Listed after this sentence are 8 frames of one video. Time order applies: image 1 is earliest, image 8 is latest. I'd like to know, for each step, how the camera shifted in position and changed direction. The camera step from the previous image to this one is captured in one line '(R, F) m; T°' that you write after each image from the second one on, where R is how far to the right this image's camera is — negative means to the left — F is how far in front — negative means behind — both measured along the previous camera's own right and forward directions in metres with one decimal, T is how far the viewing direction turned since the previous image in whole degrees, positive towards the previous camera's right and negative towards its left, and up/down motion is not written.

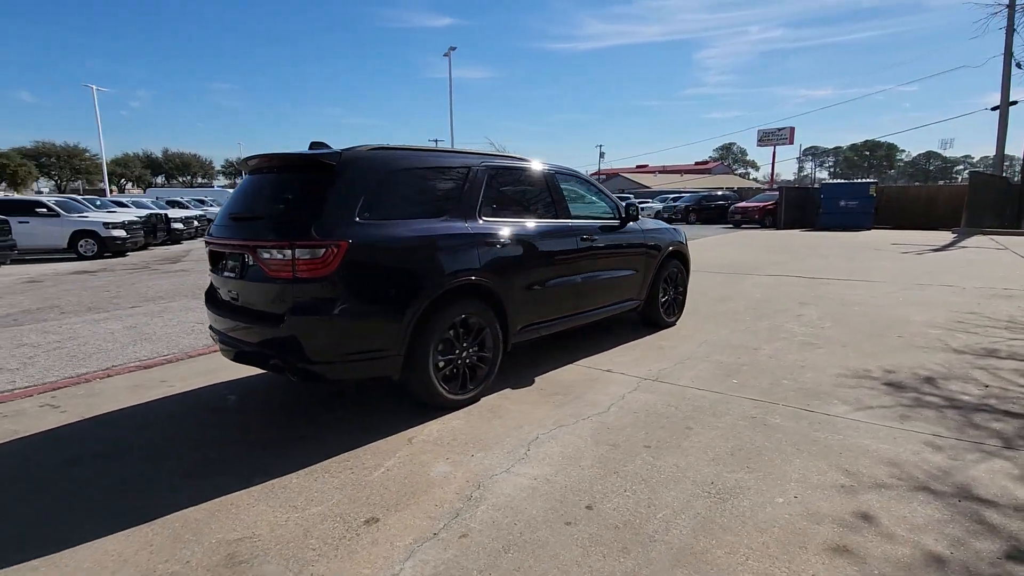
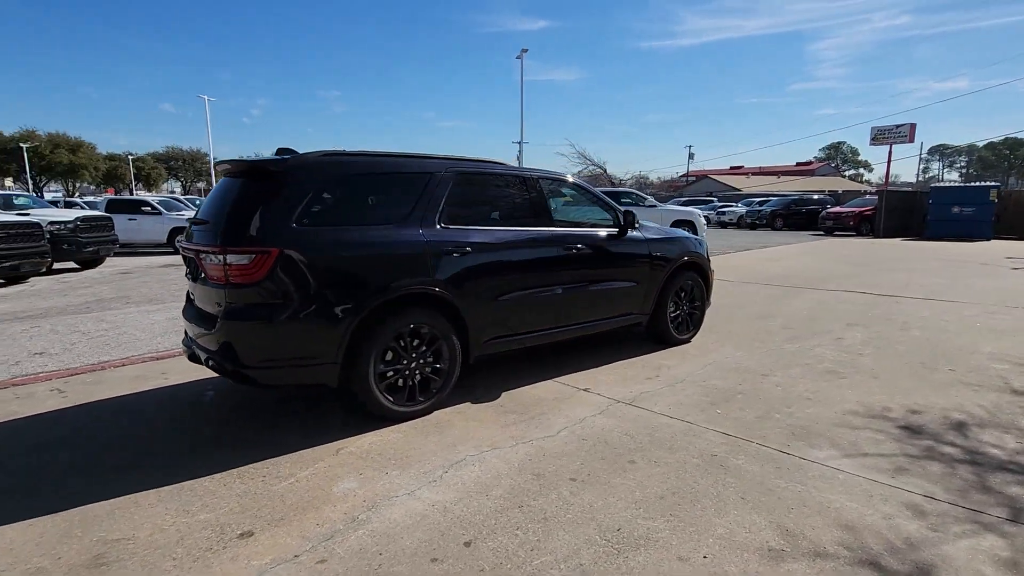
(+1.0, +0.3) m; -9°
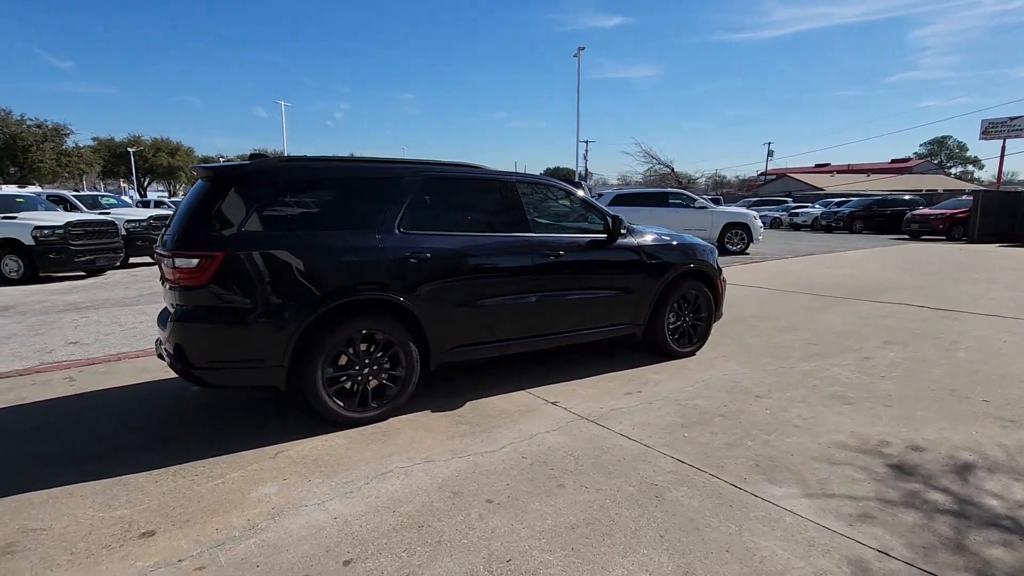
(+0.8, +0.2) m; -7°
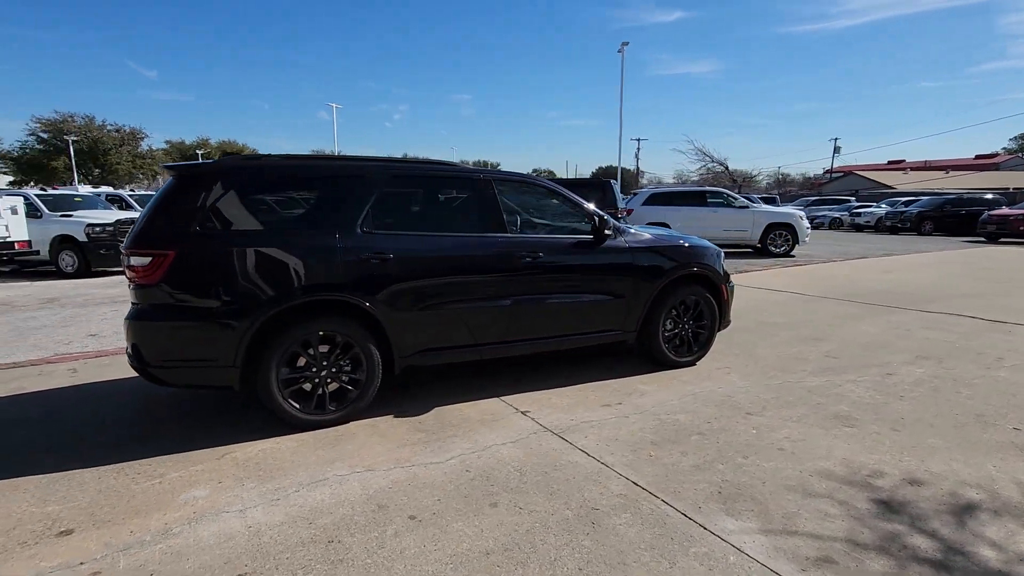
(+0.6, +0.2) m; -5°
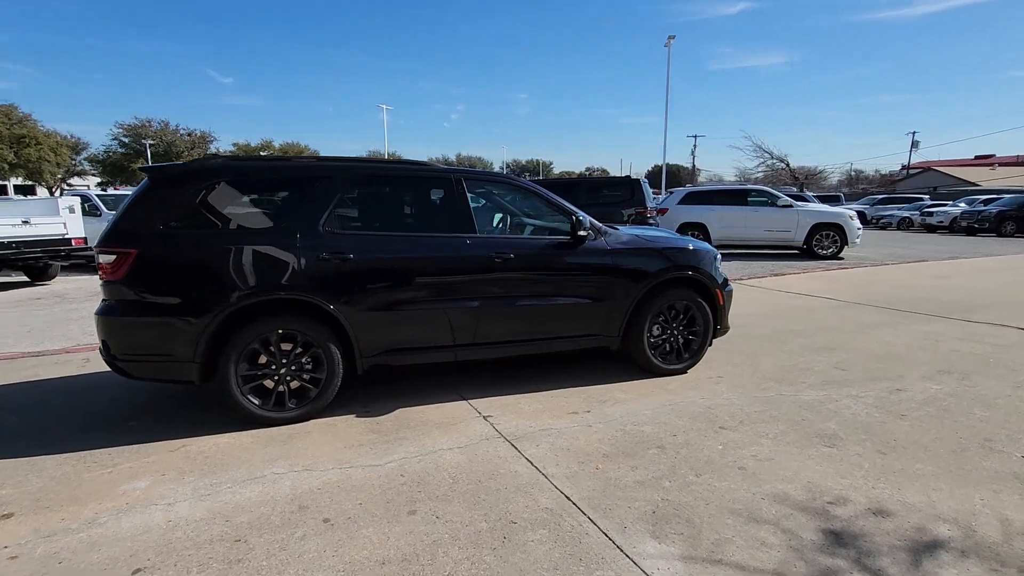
(+0.7, +0.1) m; -6°
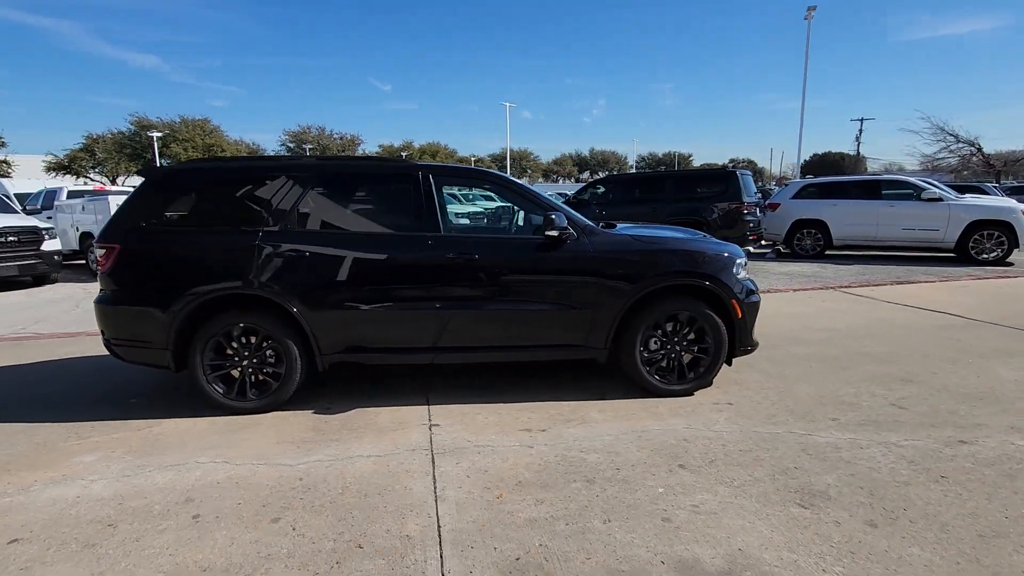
(+1.3, +0.5) m; -14°
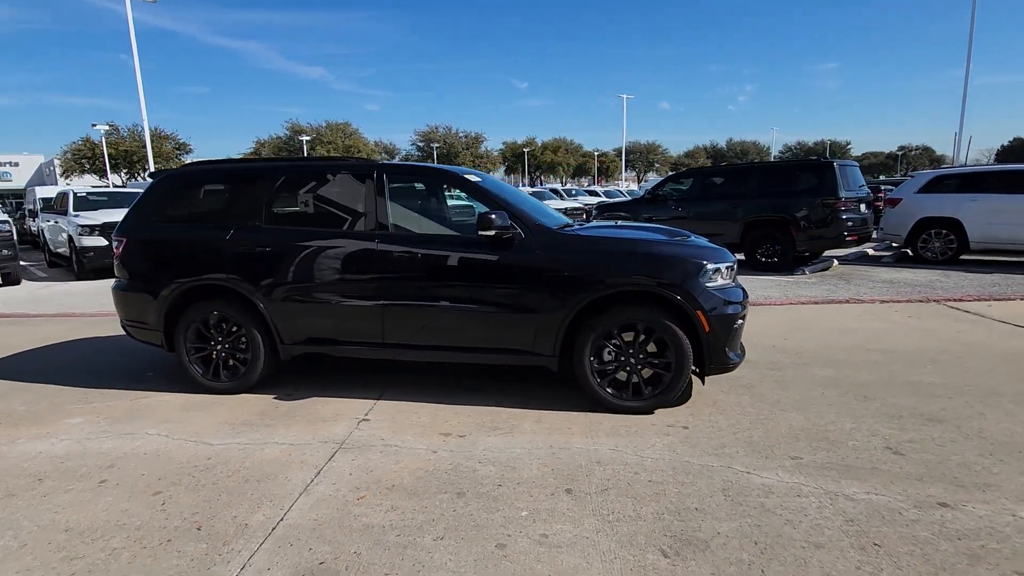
(+1.4, +0.3) m; -14°
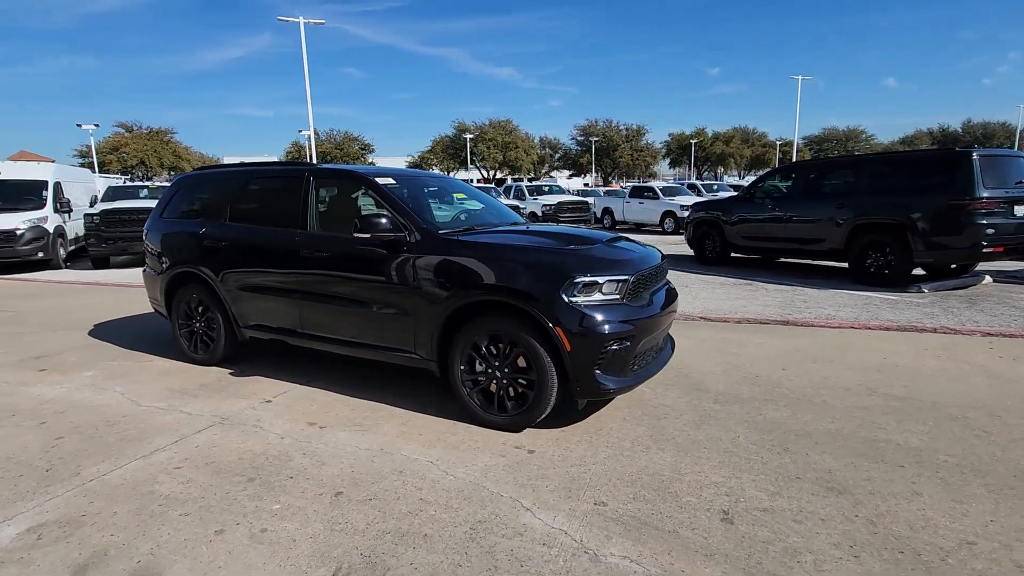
(+2.1, +0.4) m; -18°
